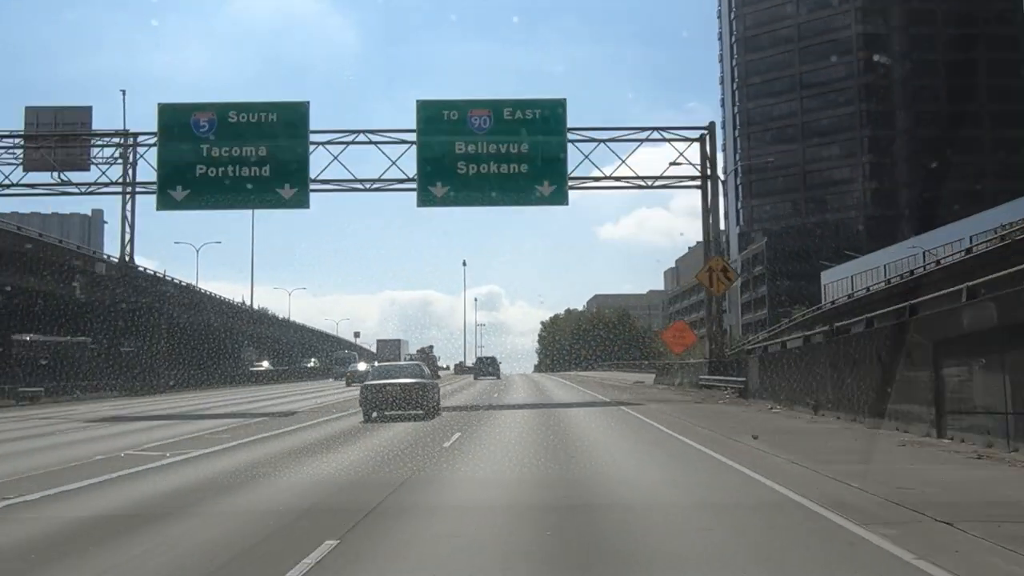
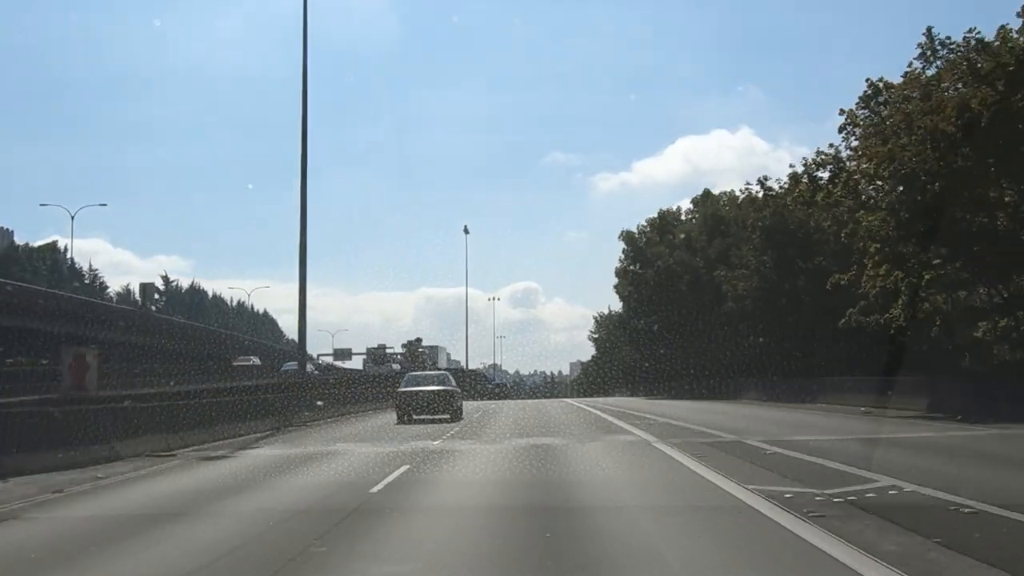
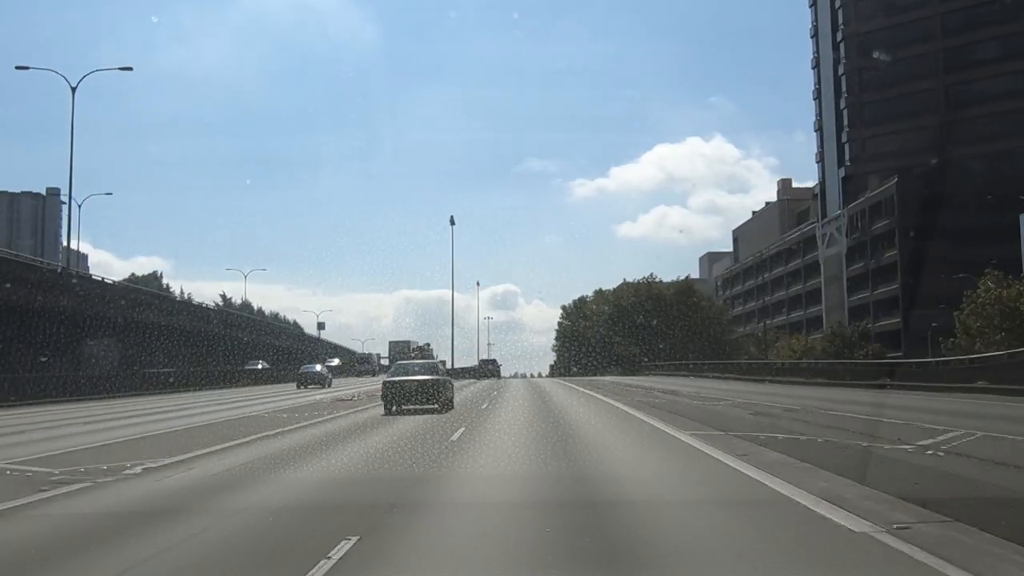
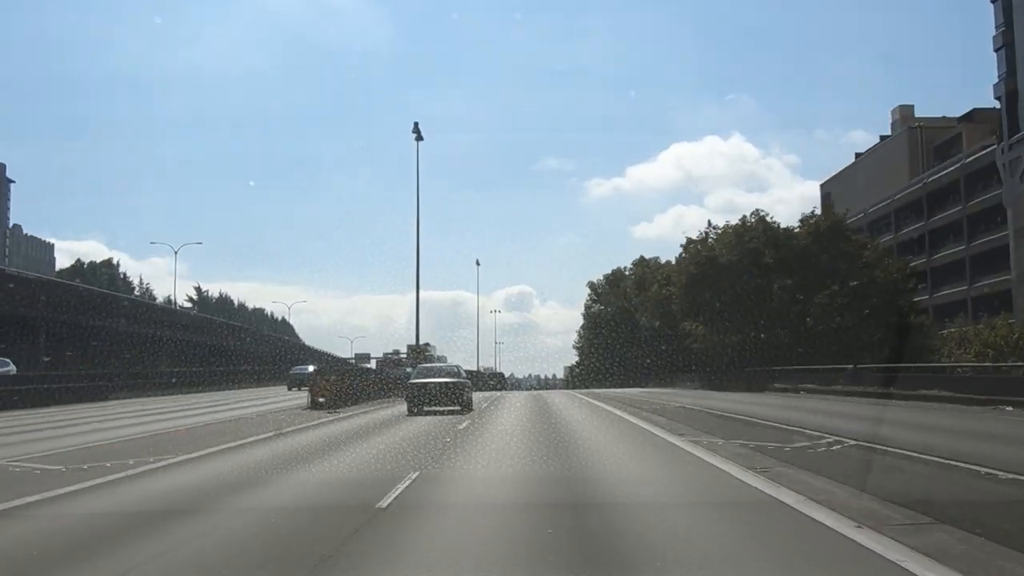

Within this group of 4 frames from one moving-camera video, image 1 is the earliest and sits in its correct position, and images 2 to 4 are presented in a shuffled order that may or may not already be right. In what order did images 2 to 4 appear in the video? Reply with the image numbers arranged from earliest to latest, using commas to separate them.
3, 4, 2
